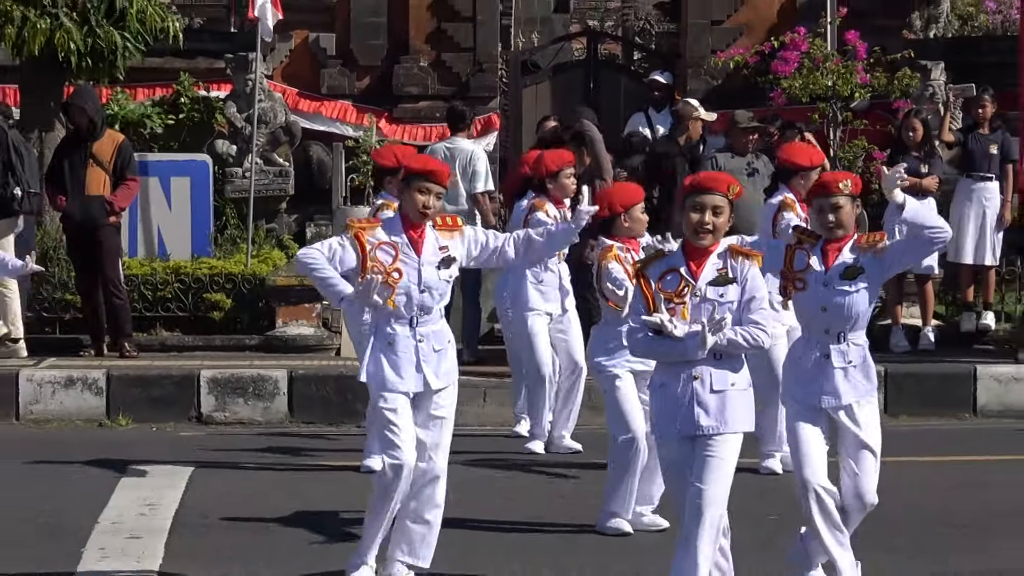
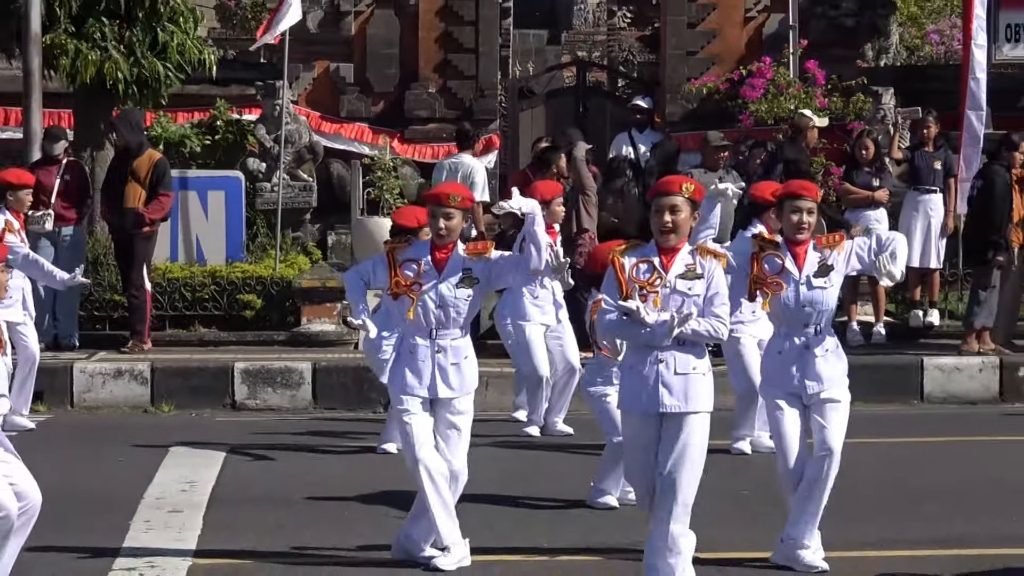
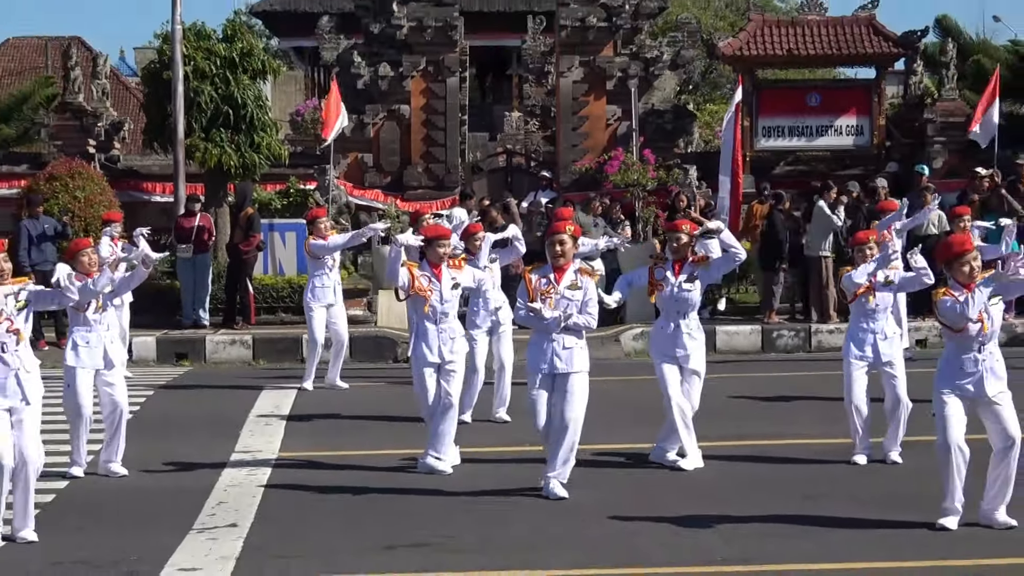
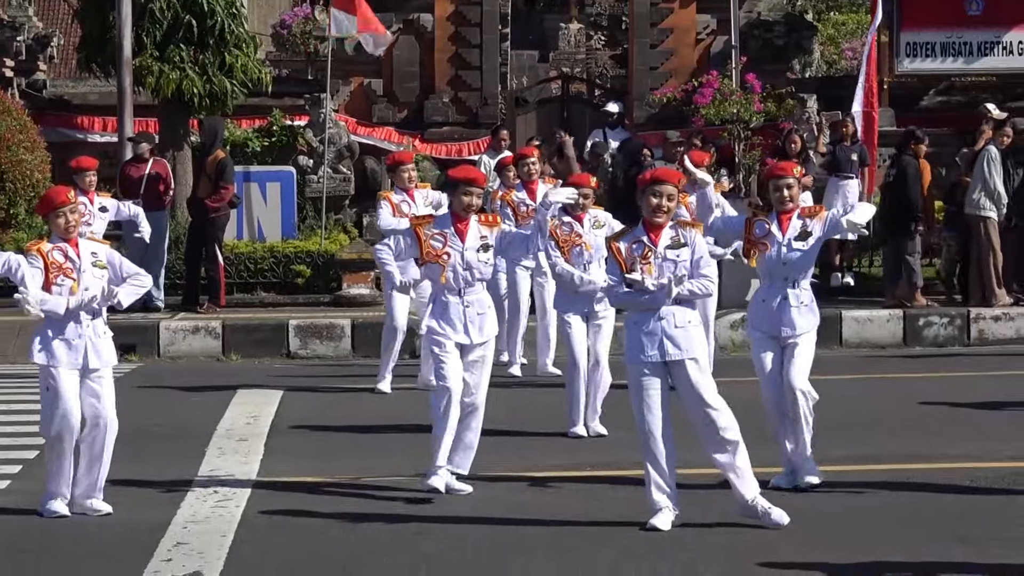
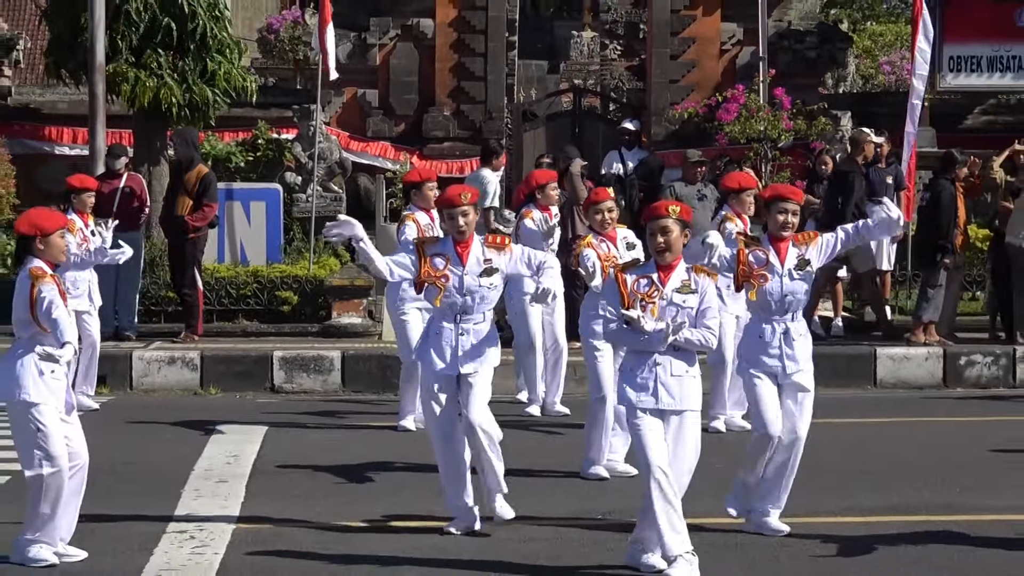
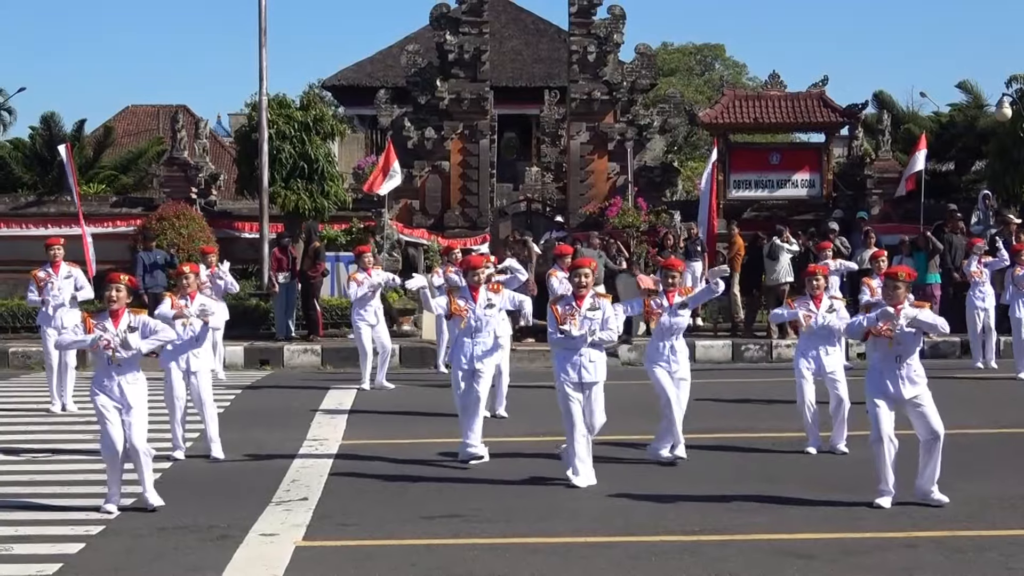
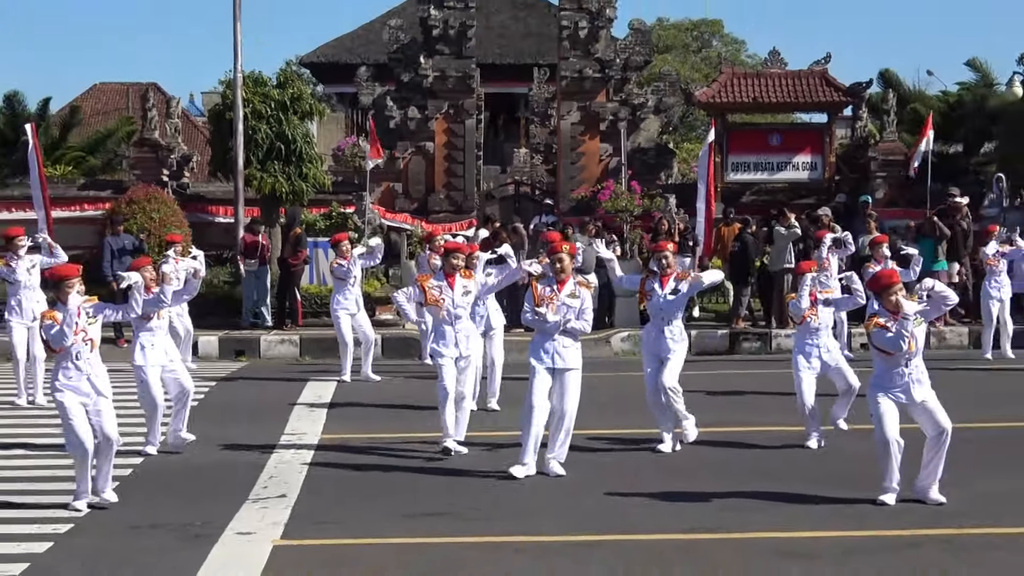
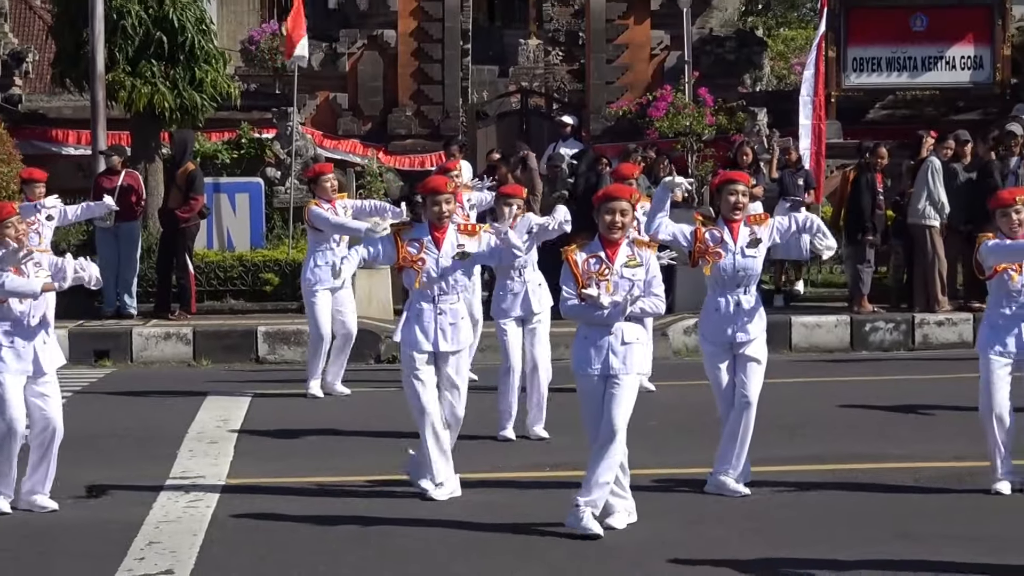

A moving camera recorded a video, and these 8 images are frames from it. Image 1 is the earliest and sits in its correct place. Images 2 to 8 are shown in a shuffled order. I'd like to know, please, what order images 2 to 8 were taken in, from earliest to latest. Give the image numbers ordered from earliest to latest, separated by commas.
2, 5, 4, 8, 3, 7, 6
